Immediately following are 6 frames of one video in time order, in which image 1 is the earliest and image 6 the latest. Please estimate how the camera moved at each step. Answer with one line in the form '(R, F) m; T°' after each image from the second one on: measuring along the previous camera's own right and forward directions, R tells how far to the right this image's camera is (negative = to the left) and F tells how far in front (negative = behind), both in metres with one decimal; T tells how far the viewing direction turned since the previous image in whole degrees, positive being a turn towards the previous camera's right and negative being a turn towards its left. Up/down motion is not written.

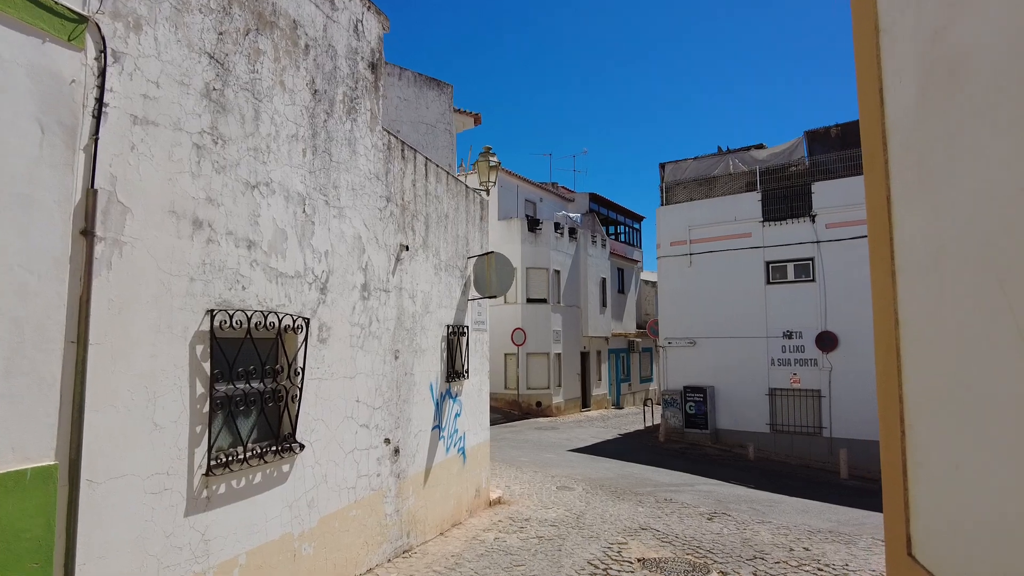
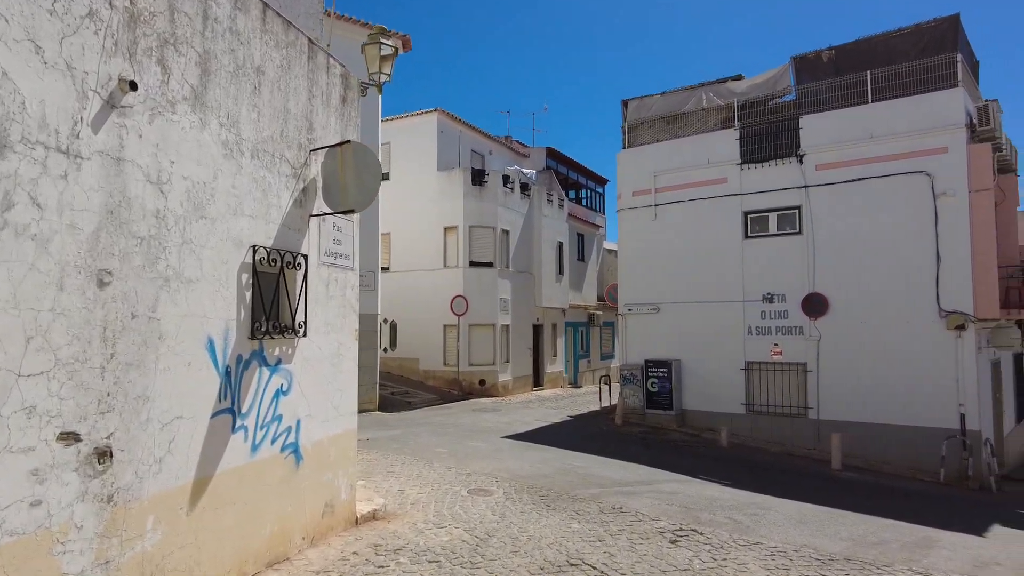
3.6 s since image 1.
(+0.9, +2.9) m; +3°
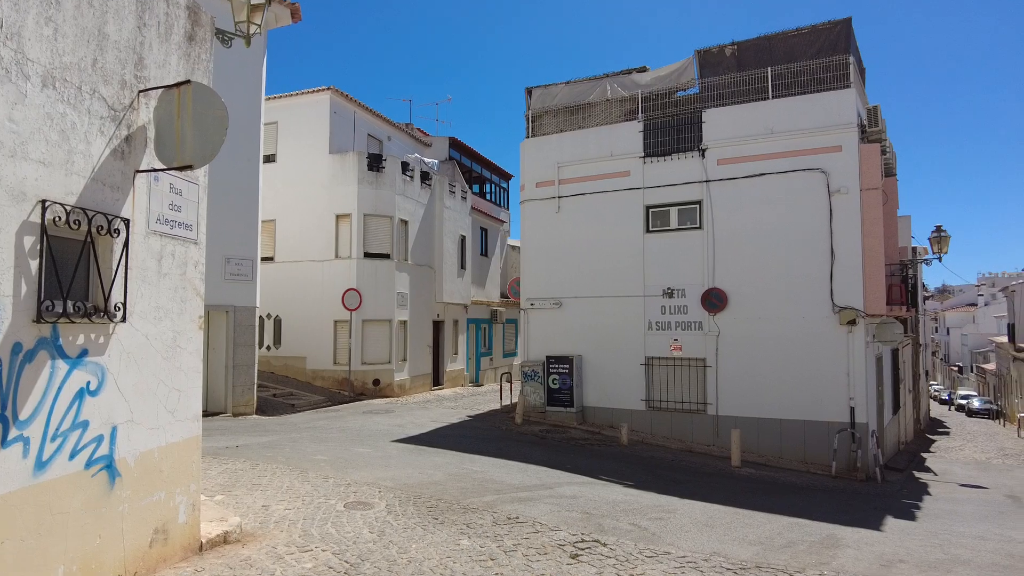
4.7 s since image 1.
(+0.2, +0.8) m; +8°
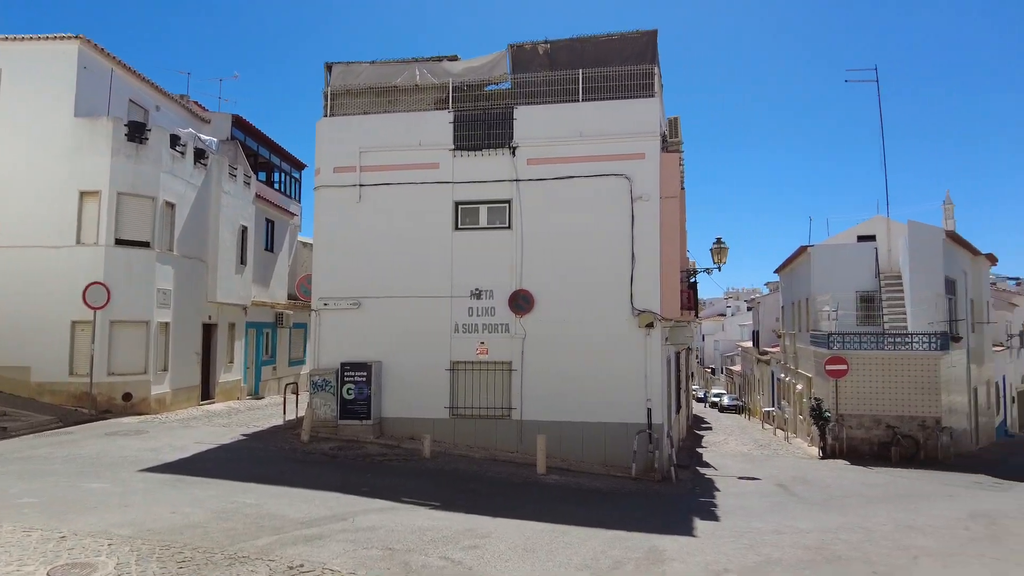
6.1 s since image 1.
(0.0, +1.1) m; +18°
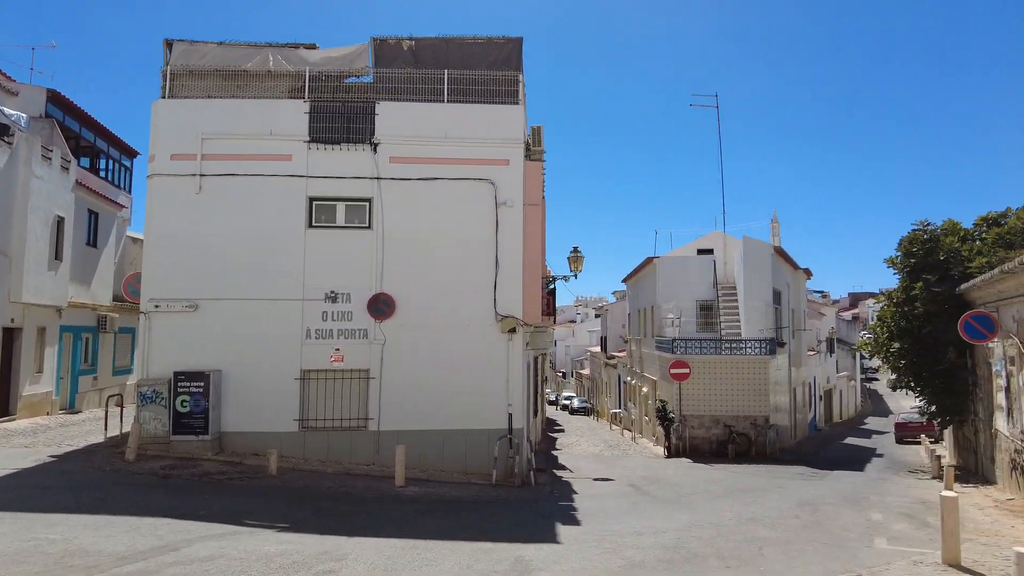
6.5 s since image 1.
(-0.1, +0.3) m; +12°
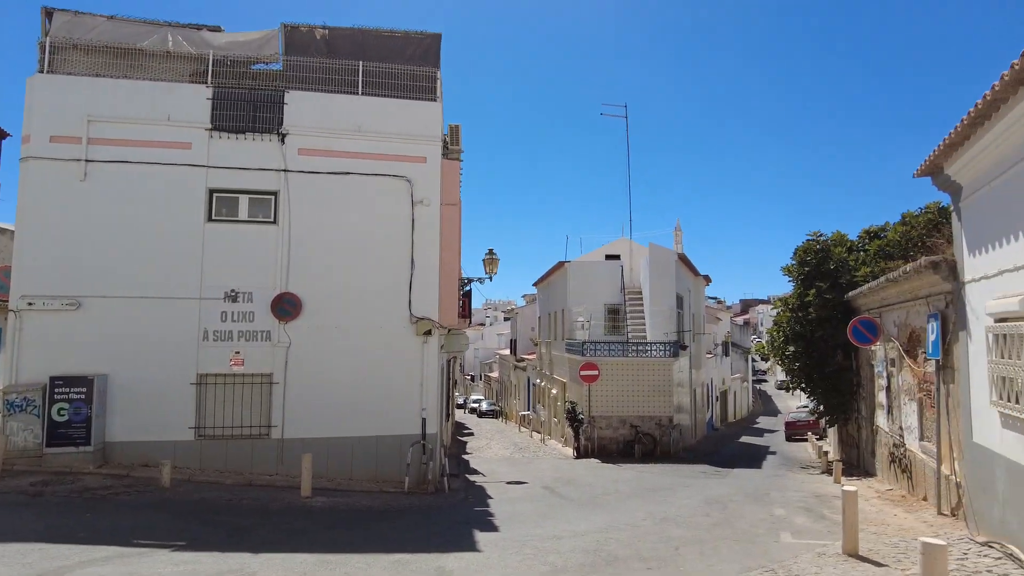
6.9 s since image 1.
(-0.2, +0.2) m; +8°
